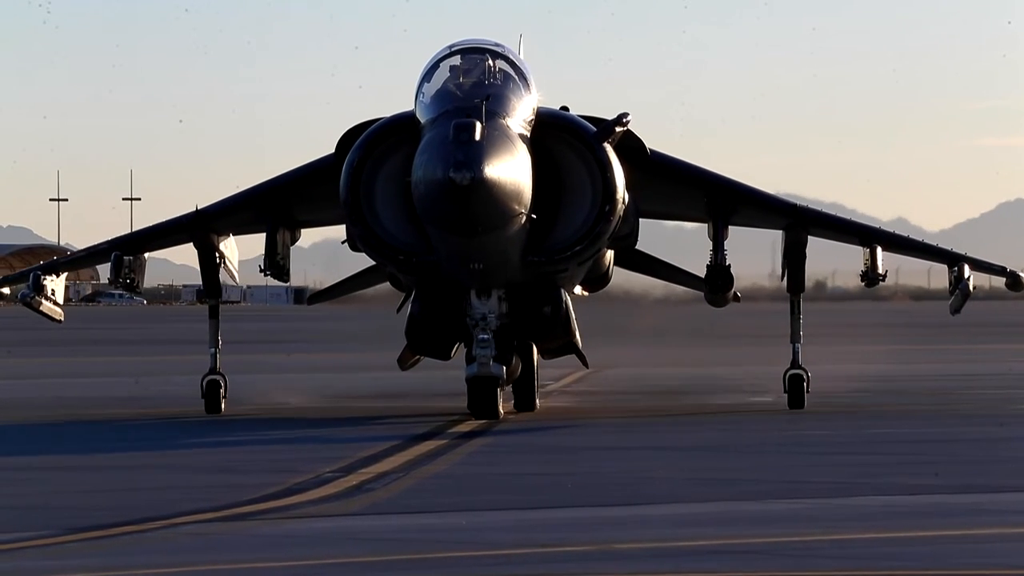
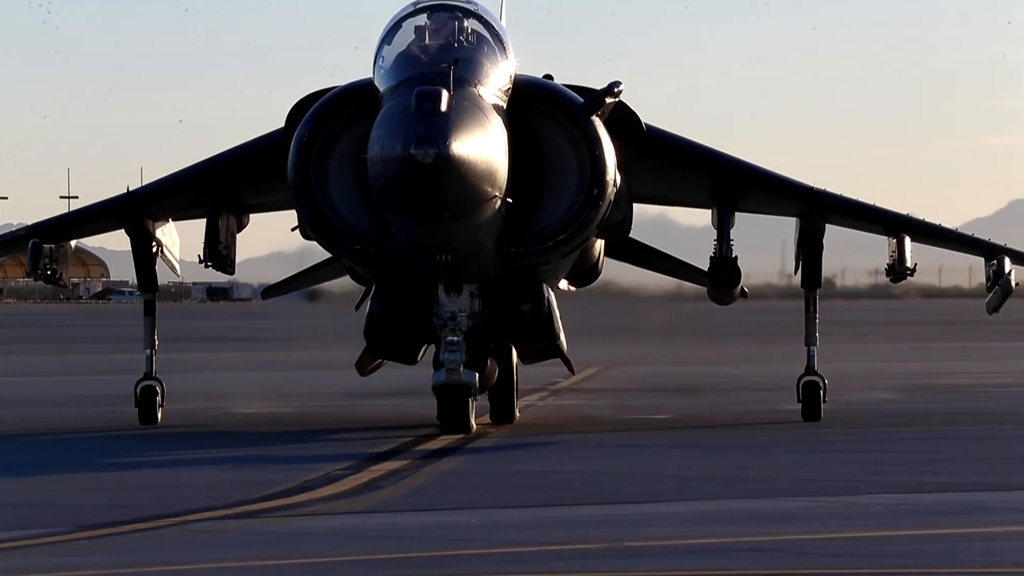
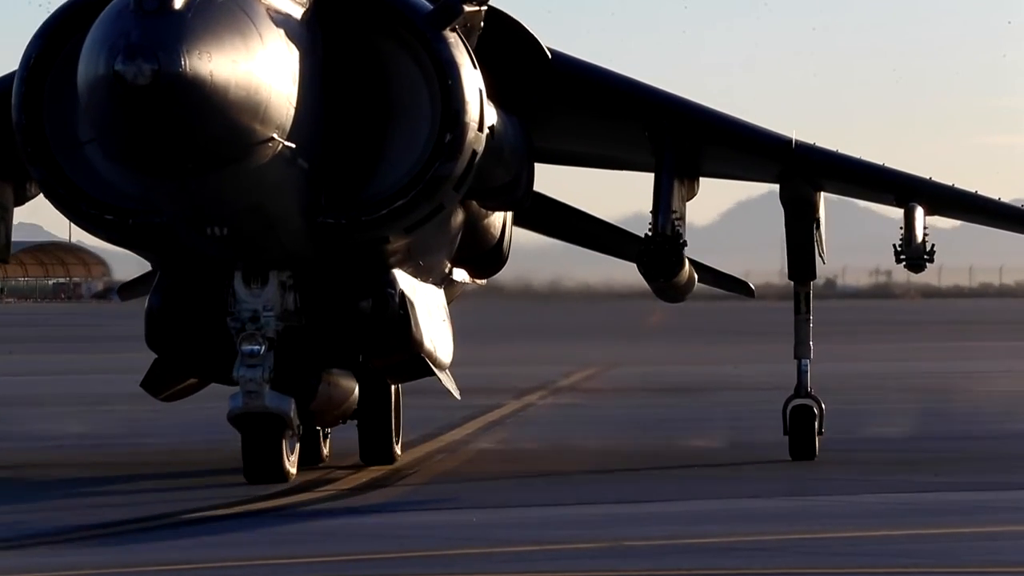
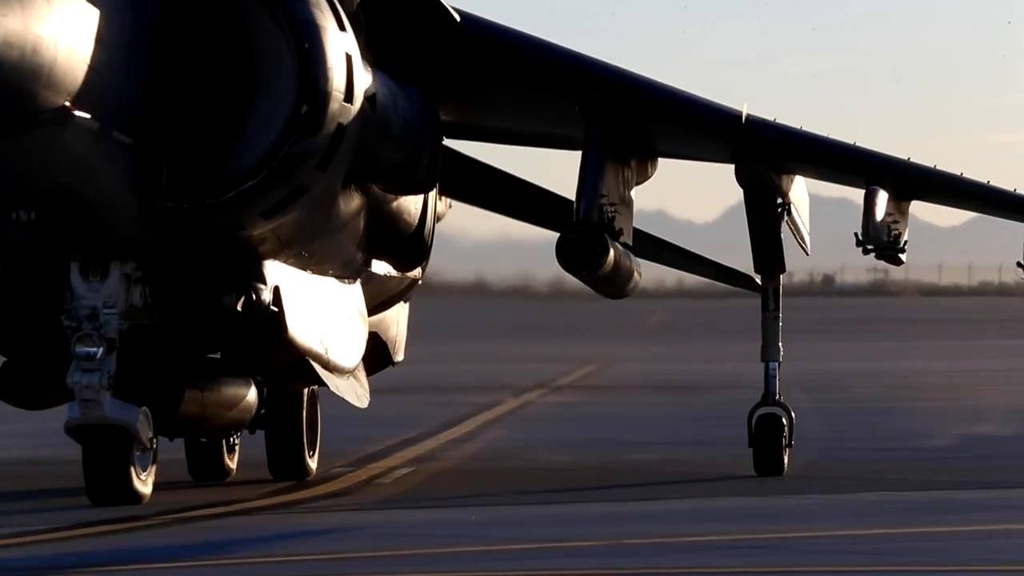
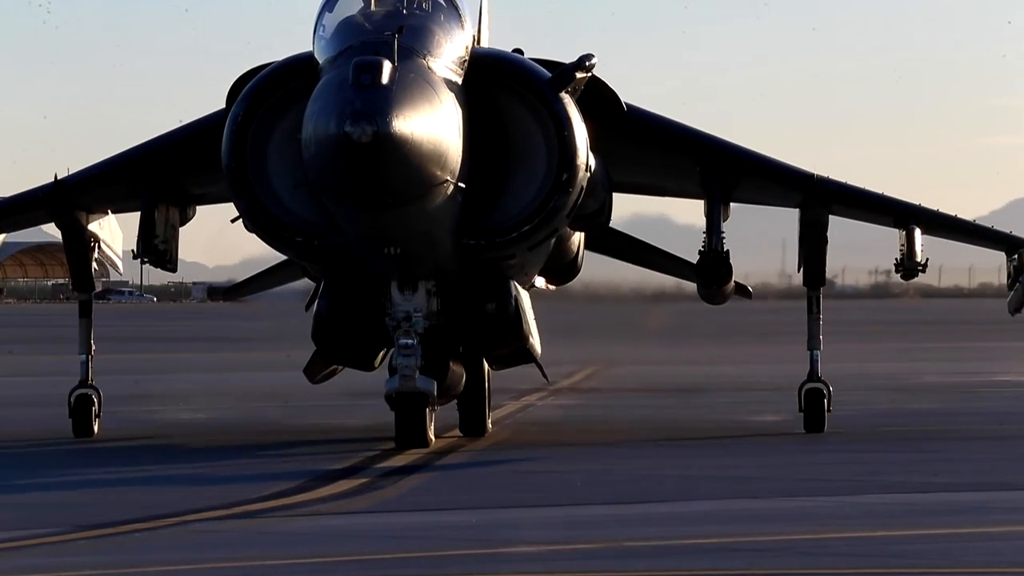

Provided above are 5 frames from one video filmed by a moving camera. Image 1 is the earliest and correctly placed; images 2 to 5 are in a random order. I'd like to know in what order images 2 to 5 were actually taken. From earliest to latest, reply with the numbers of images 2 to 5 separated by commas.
2, 5, 3, 4
